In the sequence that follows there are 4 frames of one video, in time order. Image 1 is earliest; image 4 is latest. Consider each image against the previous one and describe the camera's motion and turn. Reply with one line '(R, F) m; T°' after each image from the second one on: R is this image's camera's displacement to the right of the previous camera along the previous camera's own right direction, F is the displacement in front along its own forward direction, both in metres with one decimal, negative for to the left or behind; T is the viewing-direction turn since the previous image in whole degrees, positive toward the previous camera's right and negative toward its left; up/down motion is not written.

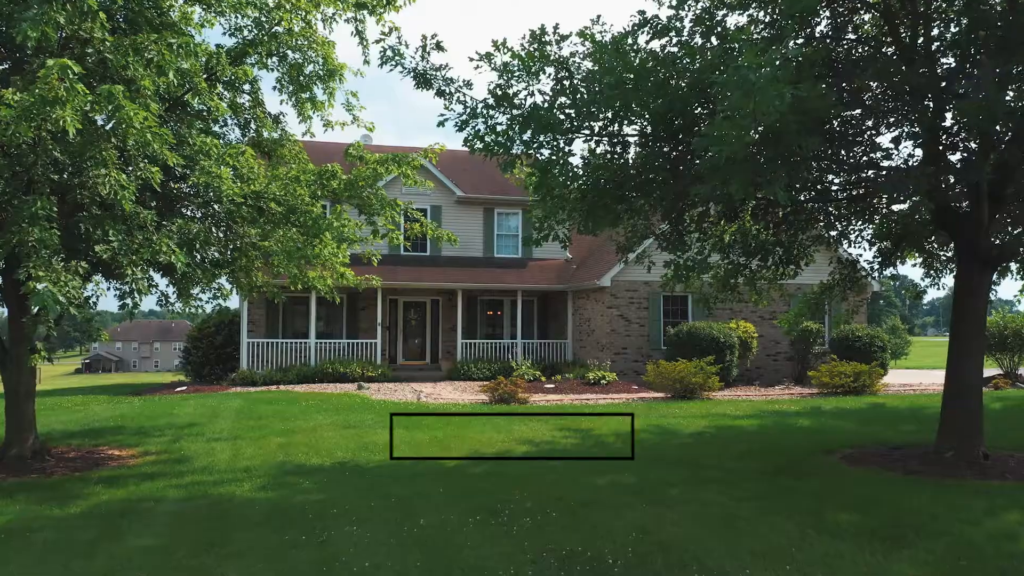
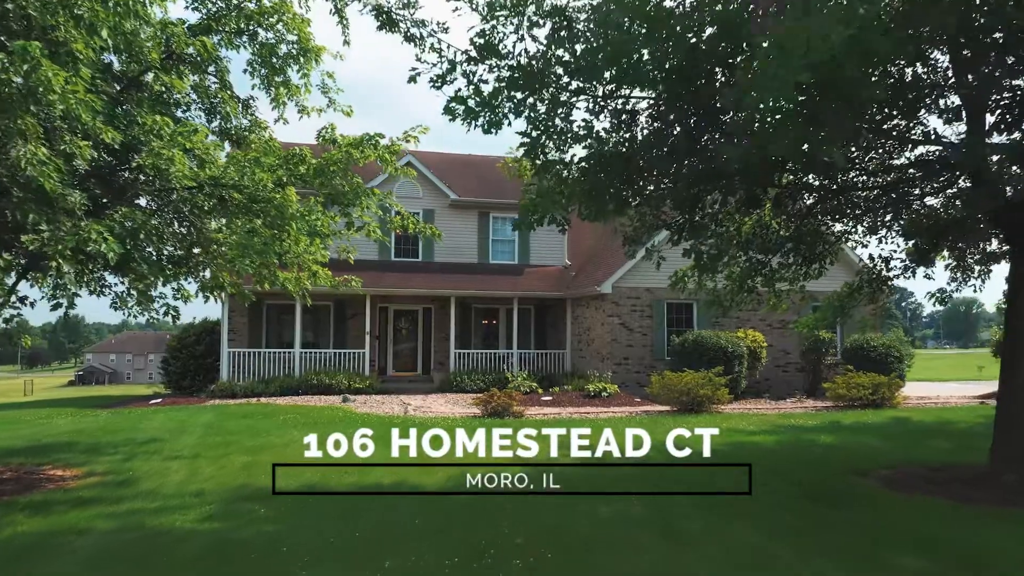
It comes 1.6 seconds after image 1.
(+0.1, +1.1) m; 0°
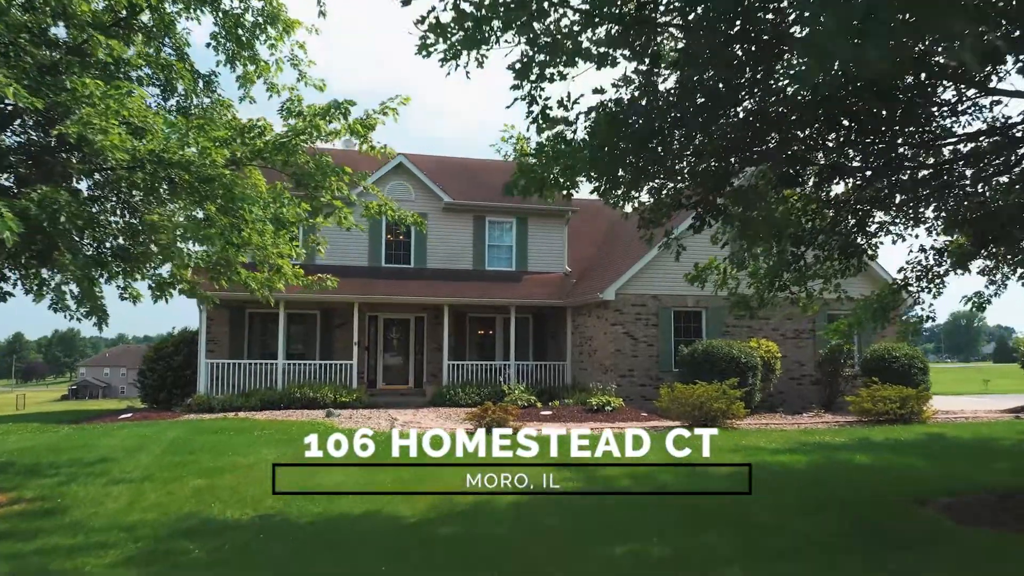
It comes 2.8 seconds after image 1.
(0.0, +1.3) m; 0°
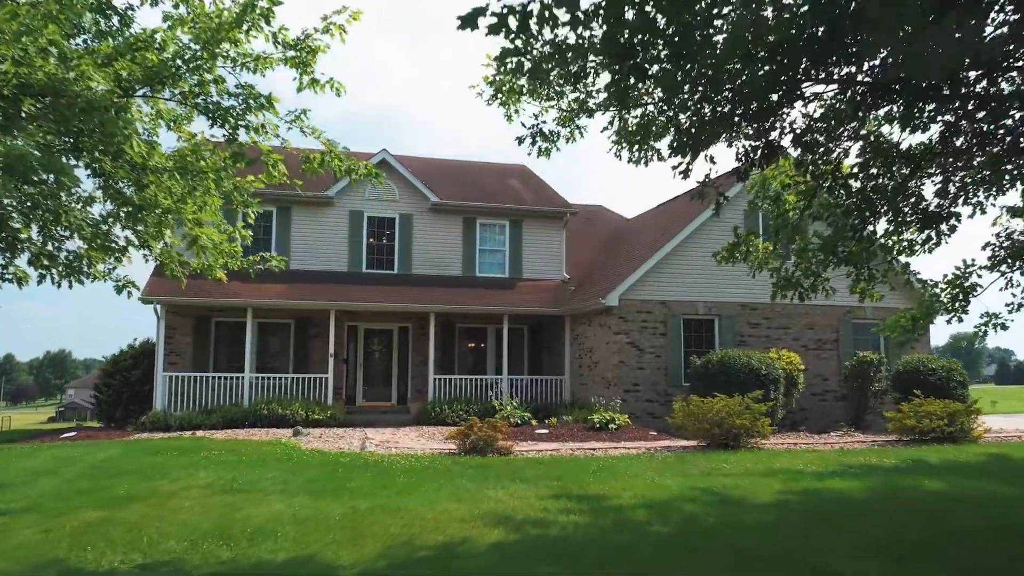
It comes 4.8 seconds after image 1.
(+0.1, +1.9) m; 0°
